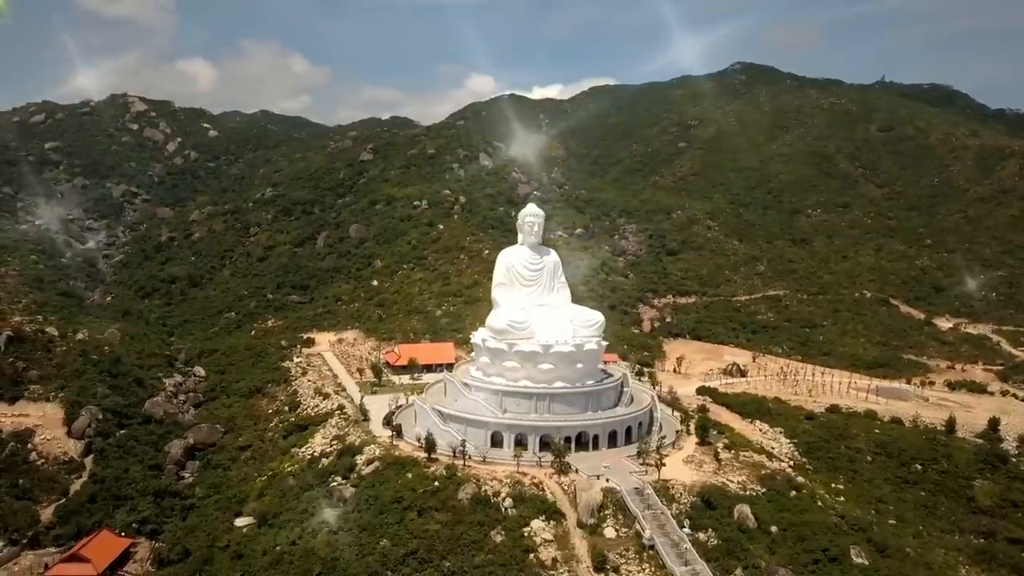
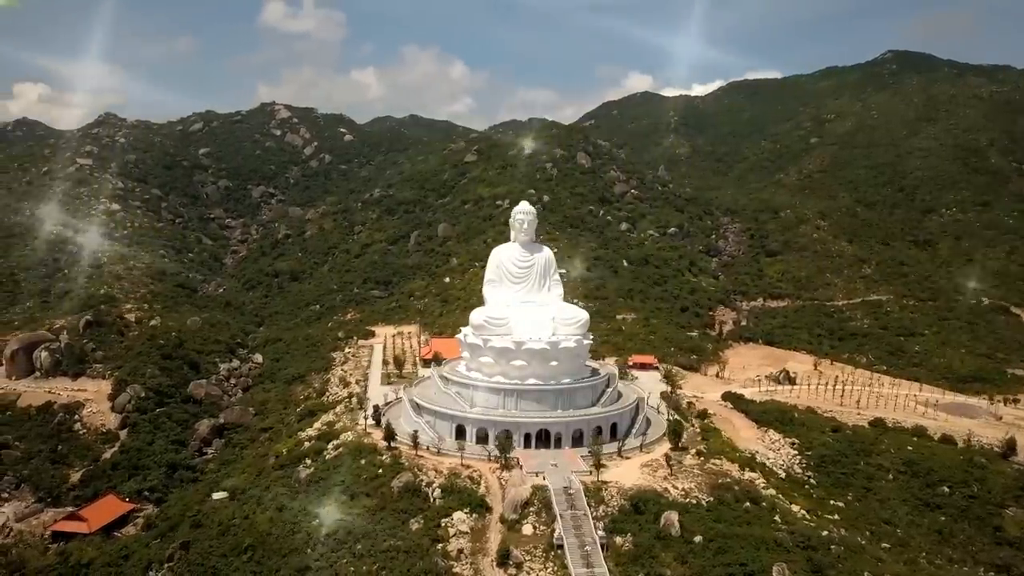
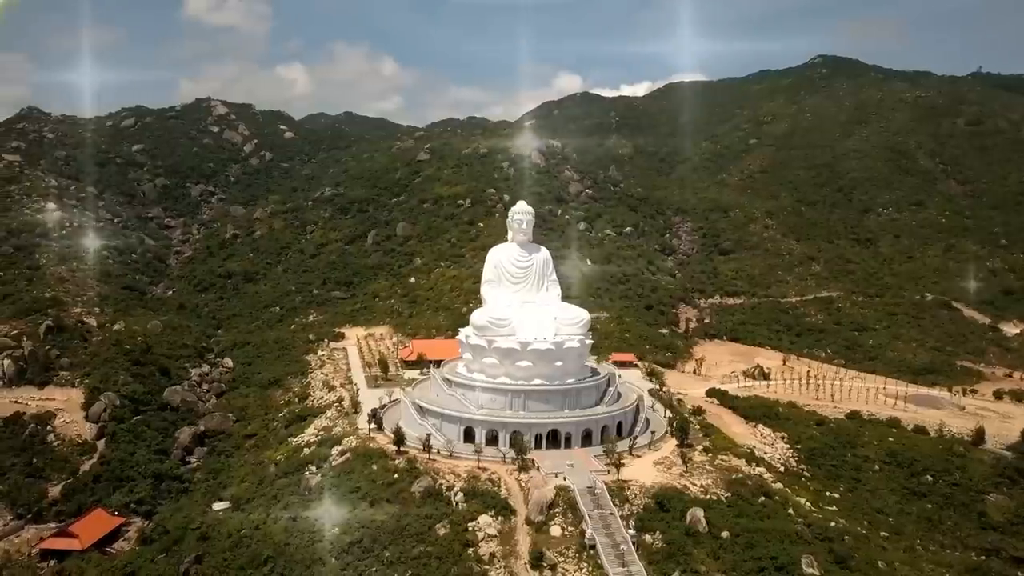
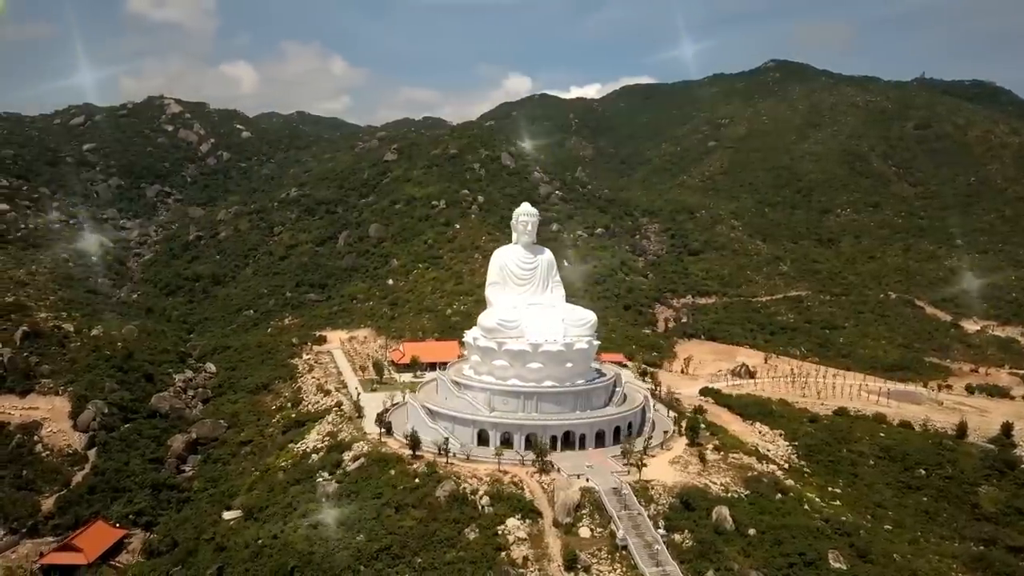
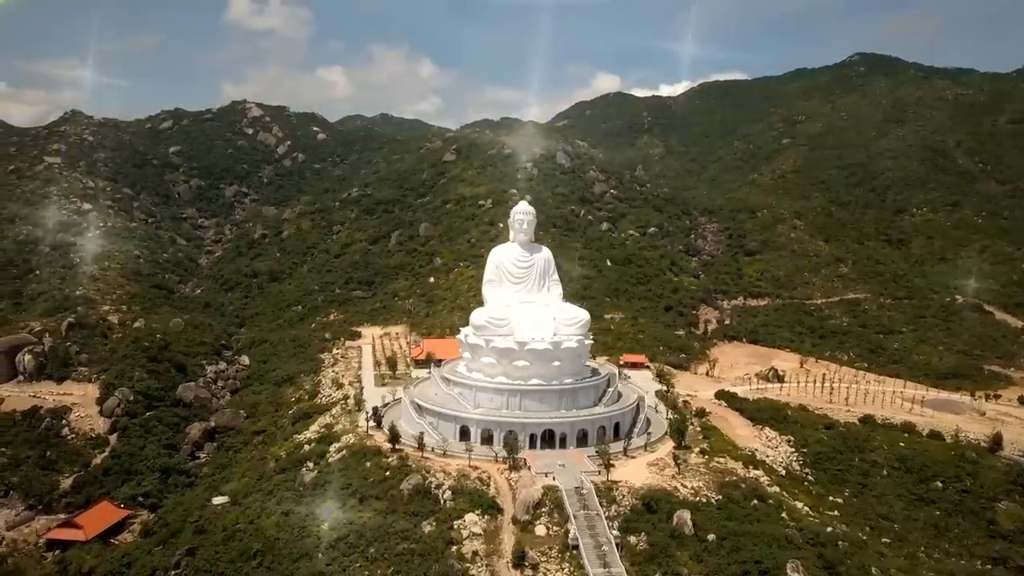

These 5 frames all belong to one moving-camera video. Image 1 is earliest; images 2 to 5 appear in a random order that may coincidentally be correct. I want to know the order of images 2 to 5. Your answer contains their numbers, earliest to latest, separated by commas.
4, 3, 5, 2
